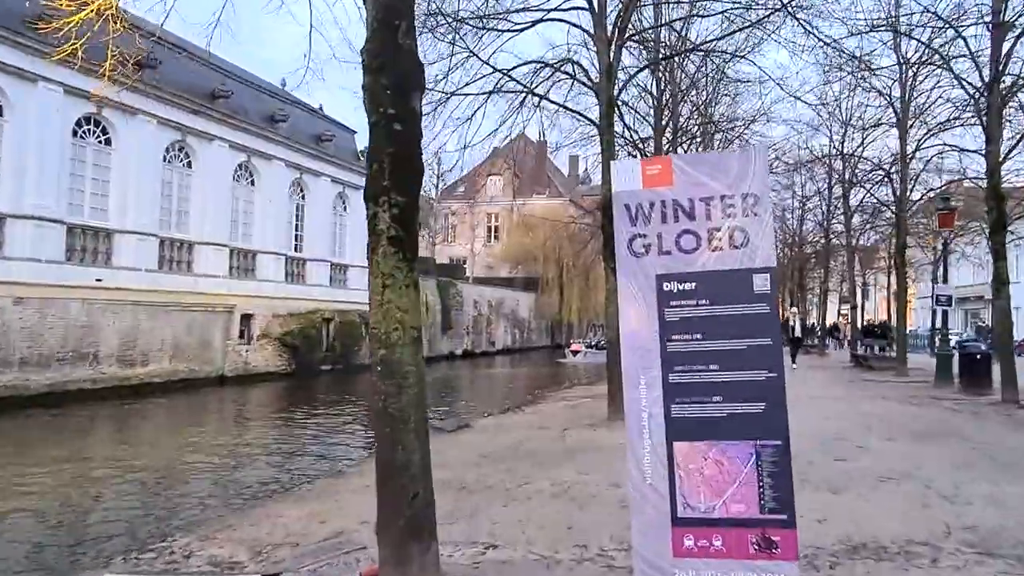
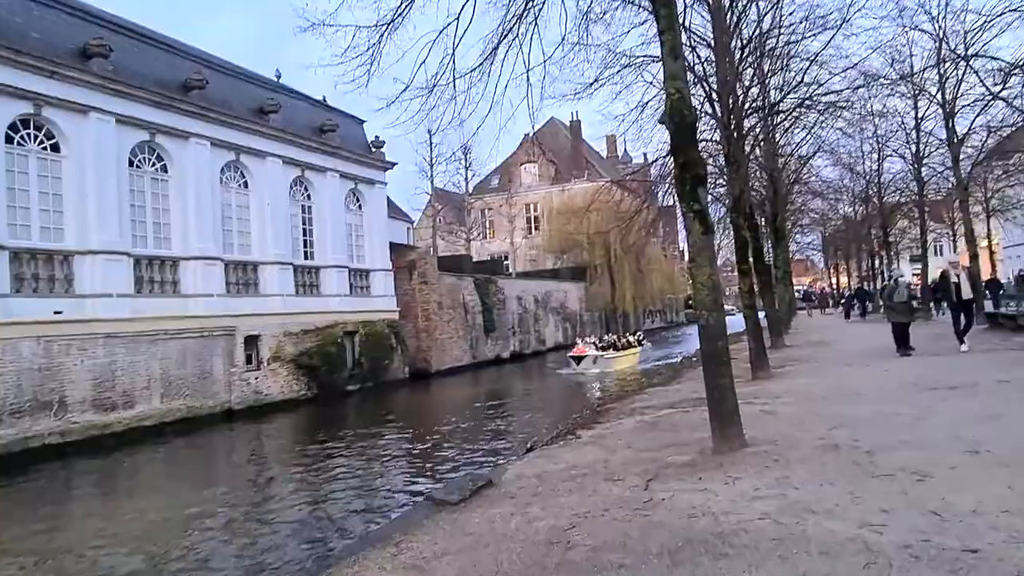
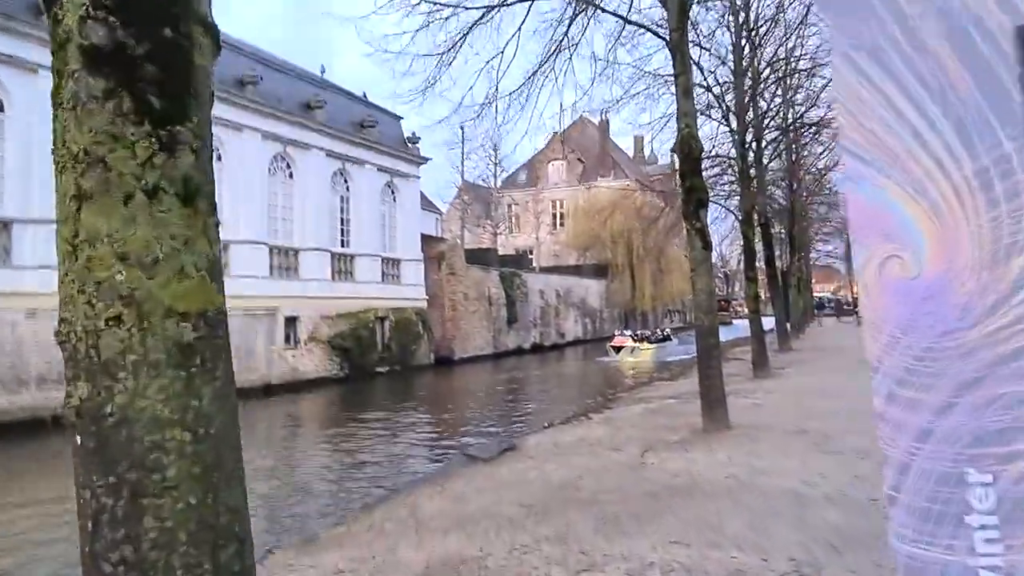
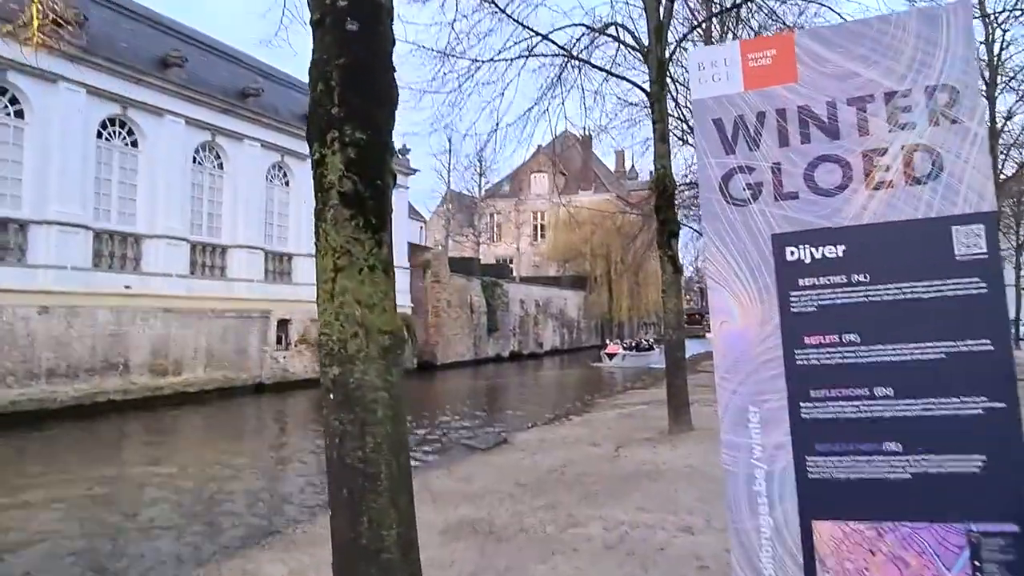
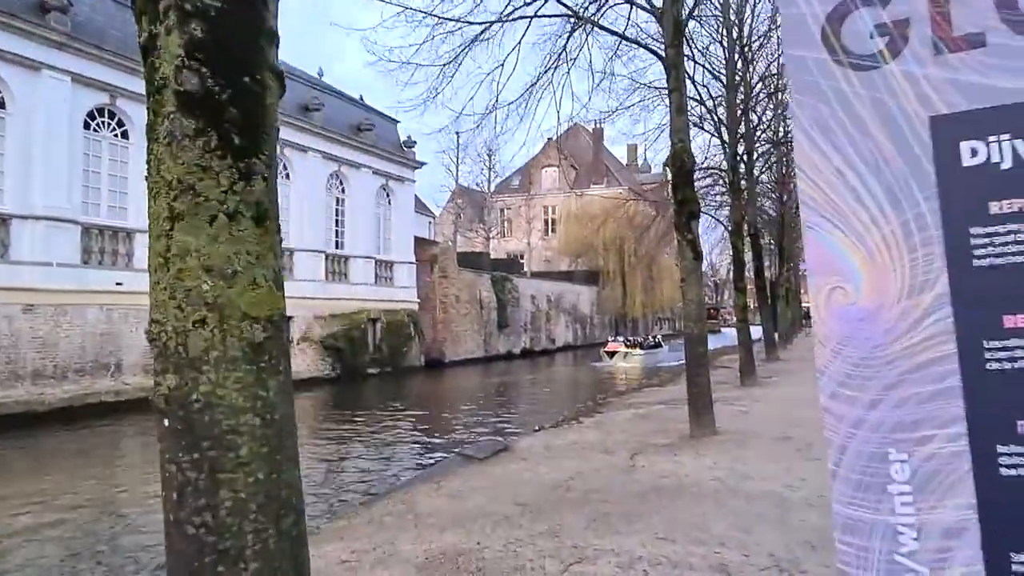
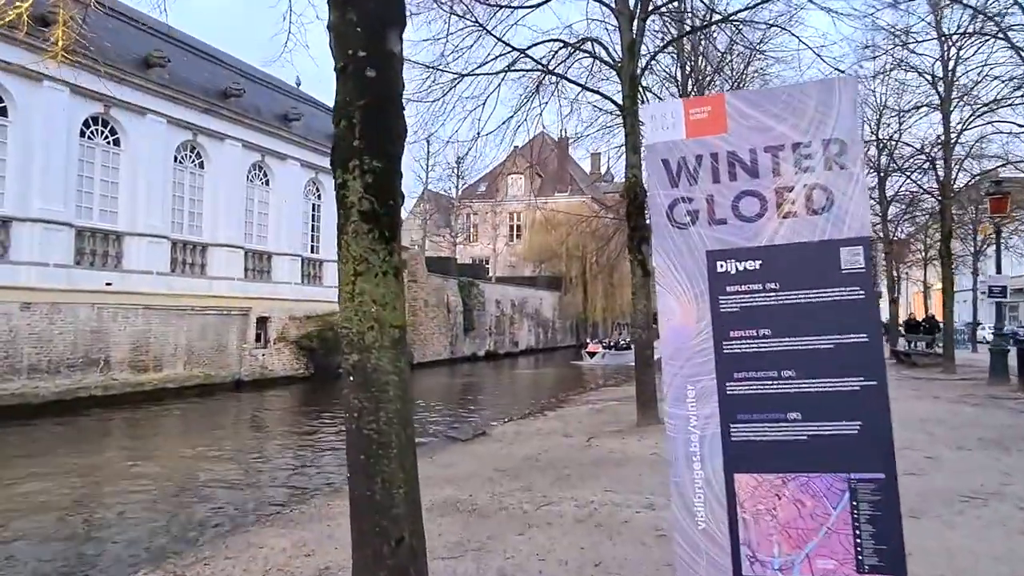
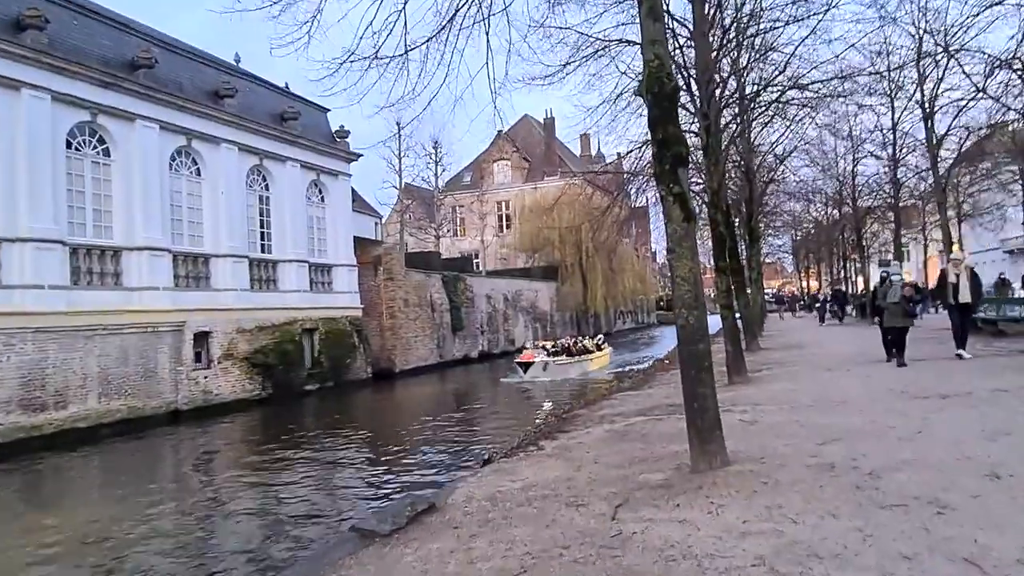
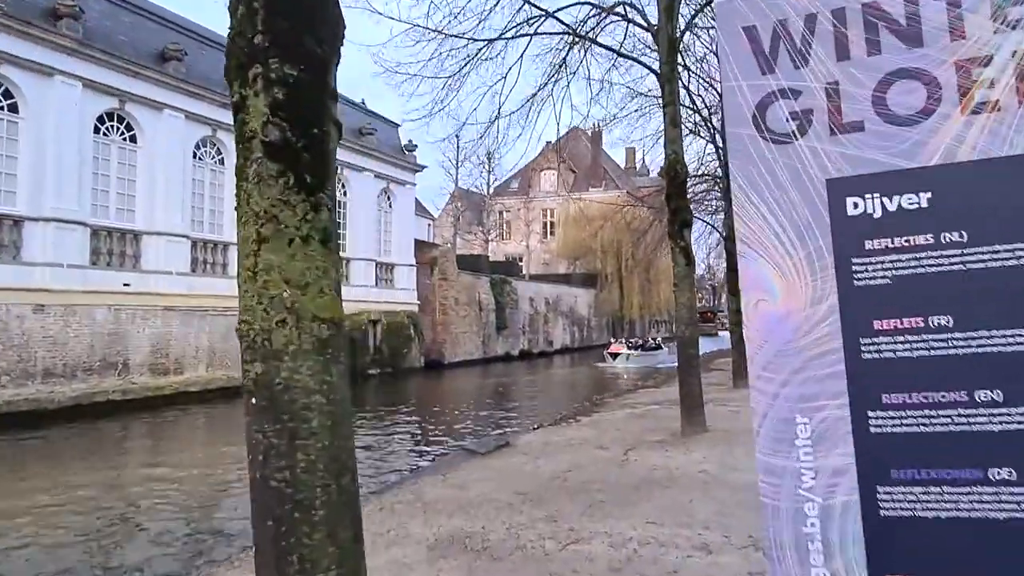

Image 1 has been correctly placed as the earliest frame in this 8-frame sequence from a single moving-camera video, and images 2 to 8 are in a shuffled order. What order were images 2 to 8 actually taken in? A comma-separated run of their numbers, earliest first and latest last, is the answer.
6, 4, 8, 5, 3, 2, 7
